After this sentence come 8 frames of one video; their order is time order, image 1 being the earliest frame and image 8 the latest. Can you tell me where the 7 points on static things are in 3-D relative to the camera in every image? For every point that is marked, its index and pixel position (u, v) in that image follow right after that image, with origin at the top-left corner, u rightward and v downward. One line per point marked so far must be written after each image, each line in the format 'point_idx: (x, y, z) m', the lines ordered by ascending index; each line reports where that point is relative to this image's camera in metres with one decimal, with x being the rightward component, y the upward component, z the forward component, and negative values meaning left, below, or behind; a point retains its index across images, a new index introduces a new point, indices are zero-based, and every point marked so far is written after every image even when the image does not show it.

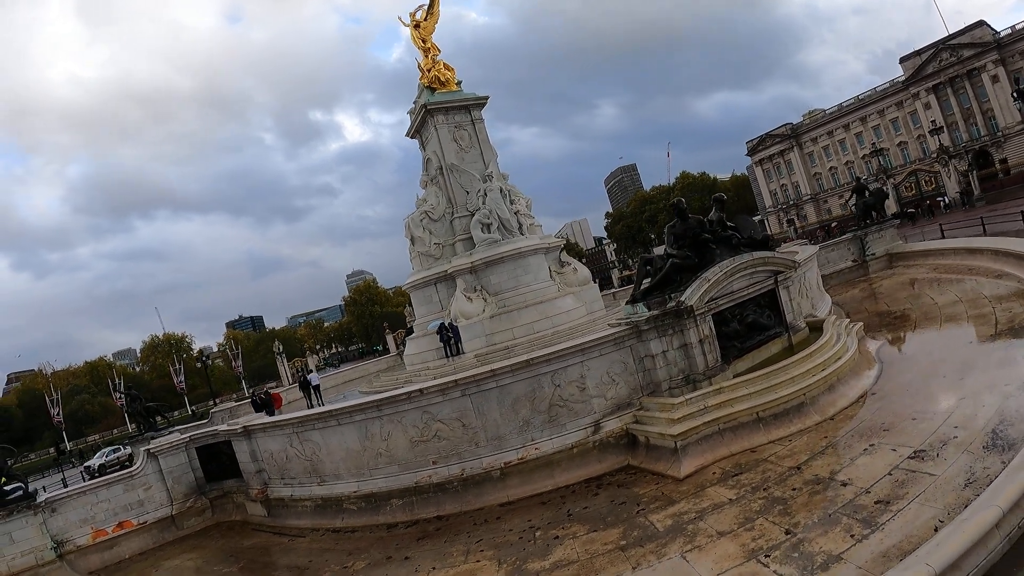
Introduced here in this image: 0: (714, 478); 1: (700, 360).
0: (+2.9, -2.8, +8.1) m
1: (+3.4, -1.3, +10.1) m
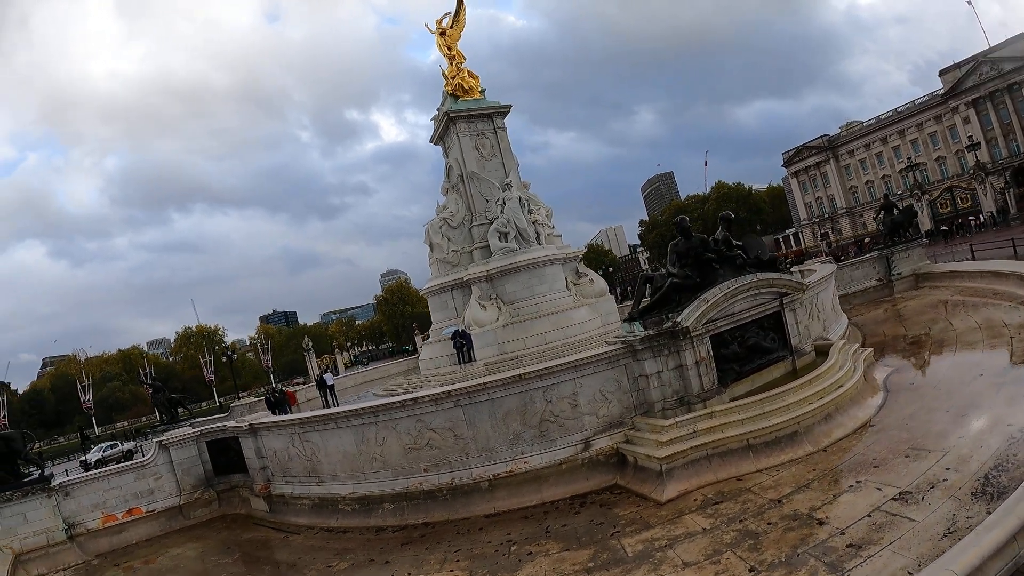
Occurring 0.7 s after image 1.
0: (+2.5, -3.1, +8.0) m
1: (+3.3, -1.7, +10.0) m
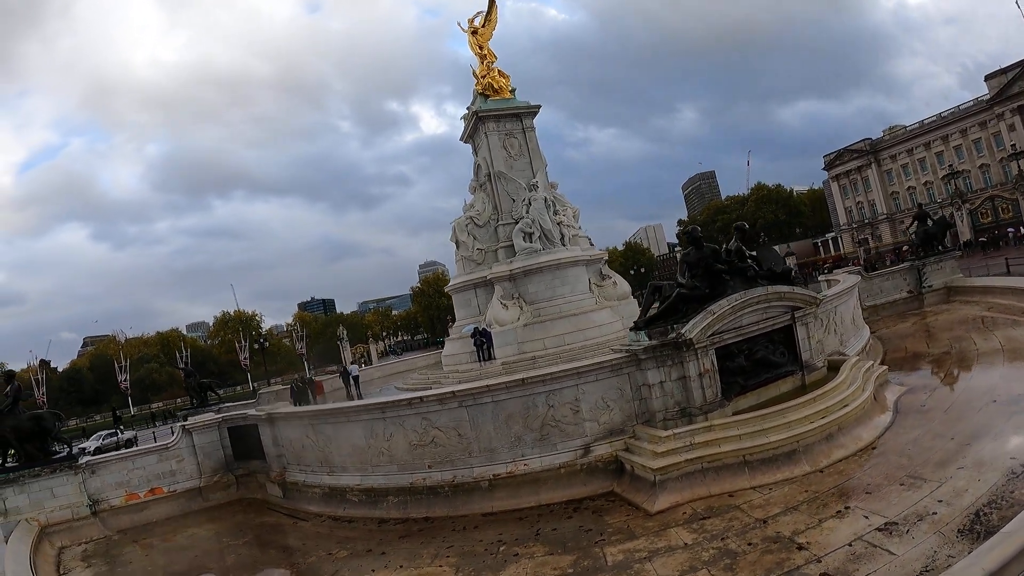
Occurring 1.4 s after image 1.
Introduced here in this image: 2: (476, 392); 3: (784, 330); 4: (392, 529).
0: (+2.4, -3.3, +8.1) m
1: (+3.3, -1.9, +9.9) m
2: (-0.7, -2.0, +10.9) m
3: (+5.5, -0.8, +11.0) m
4: (-2.5, -4.7, +11.3) m
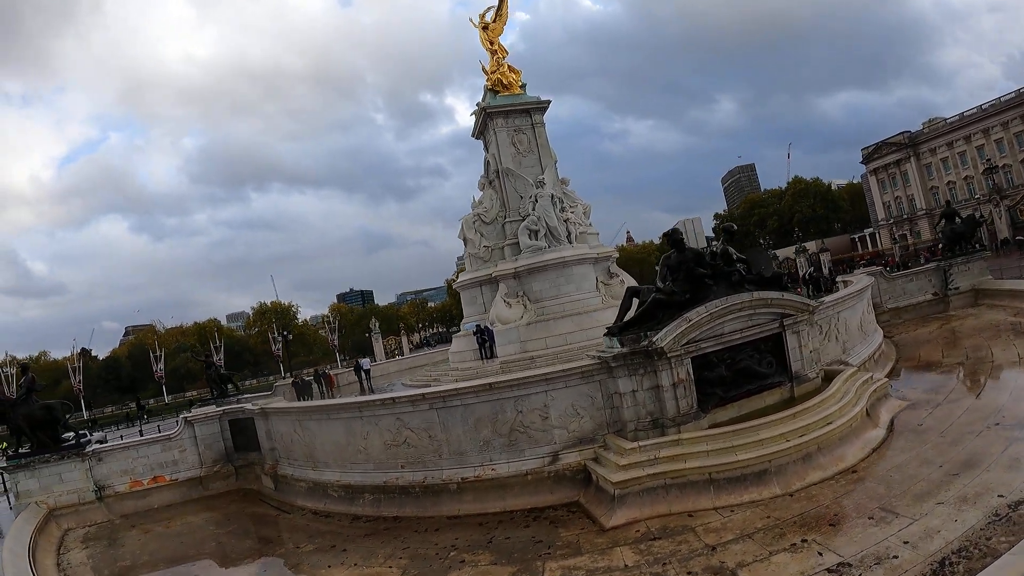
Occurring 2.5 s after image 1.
0: (+1.7, -3.4, +7.8) m
1: (+2.7, -2.0, +9.5) m
2: (-1.3, -2.0, +10.8) m
3: (+5.0, -1.0, +10.5) m
4: (-3.1, -4.7, +11.3) m
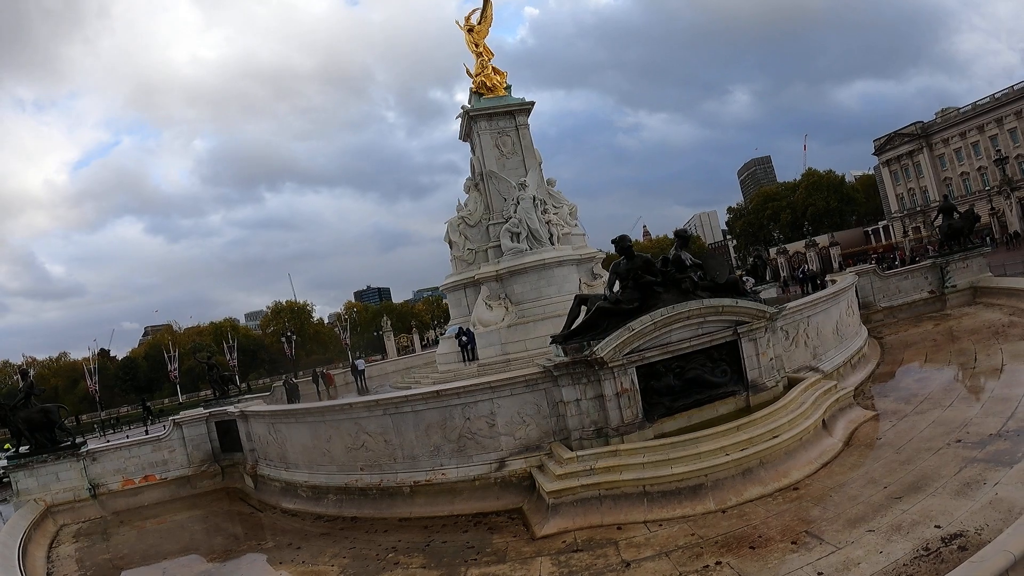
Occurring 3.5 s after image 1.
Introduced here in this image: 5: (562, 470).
0: (+0.6, -3.6, +7.6) m
1: (+1.7, -2.2, +9.4) m
2: (-2.2, -2.2, +10.8) m
3: (+4.0, -1.1, +10.2) m
4: (-4.0, -4.9, +11.4) m
5: (+0.8, -2.9, +8.8) m
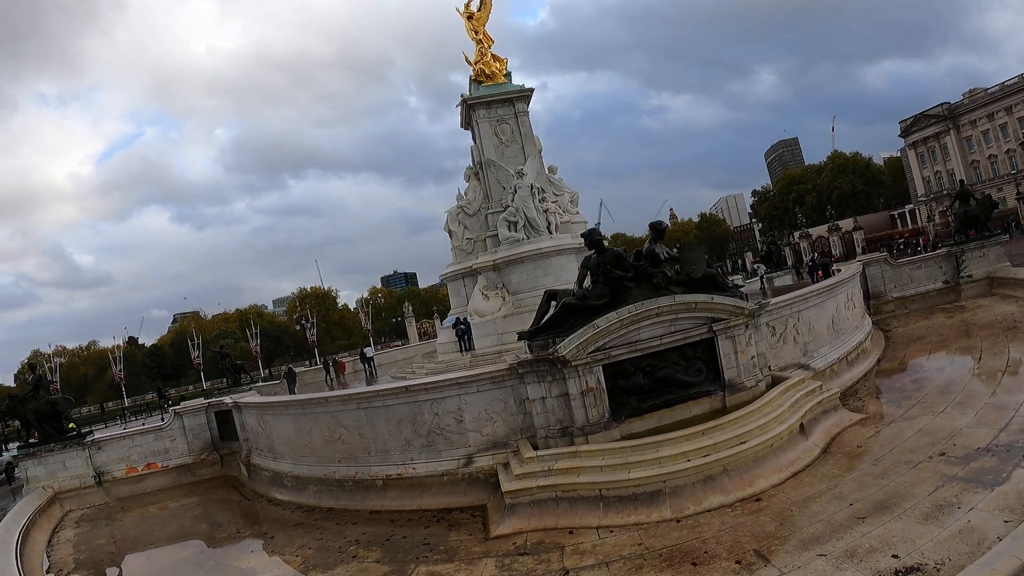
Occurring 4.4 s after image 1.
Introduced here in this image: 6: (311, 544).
0: (-0.1, -3.6, +7.5) m
1: (+1.1, -2.1, +9.2) m
2: (-2.8, -2.1, +10.8) m
3: (+3.4, -1.0, +9.9) m
4: (-4.5, -4.8, +11.6) m
5: (+0.1, -2.9, +8.6) m
6: (-3.5, -4.5, +9.6) m
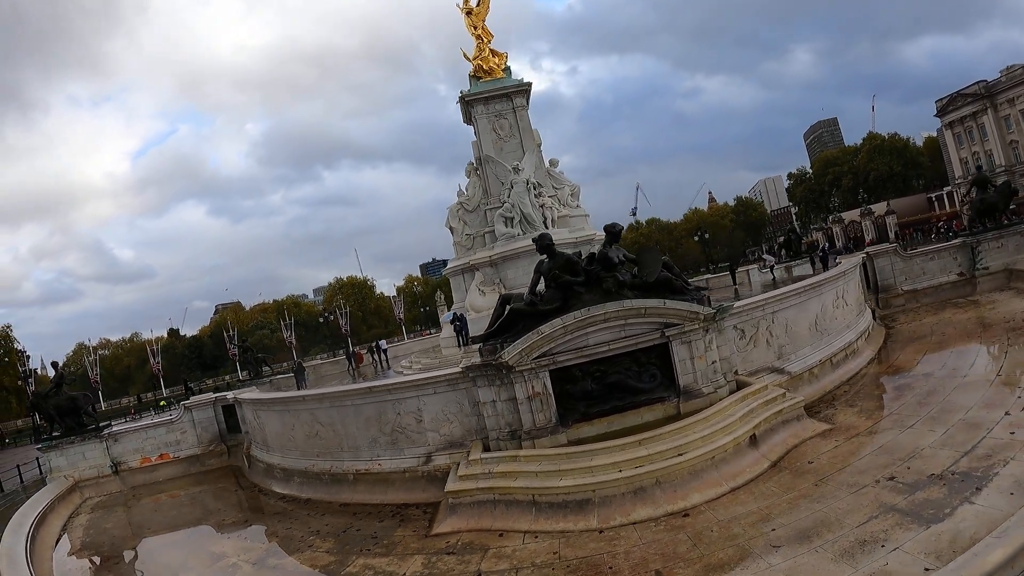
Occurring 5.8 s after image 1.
0: (-1.1, -3.7, +7.8) m
1: (+0.3, -2.2, +9.3) m
2: (-3.5, -2.2, +11.2) m
3: (+2.6, -1.1, +9.8) m
4: (-5.1, -4.8, +12.2) m
5: (-0.8, -3.0, +8.9) m
6: (-4.3, -4.6, +10.2) m
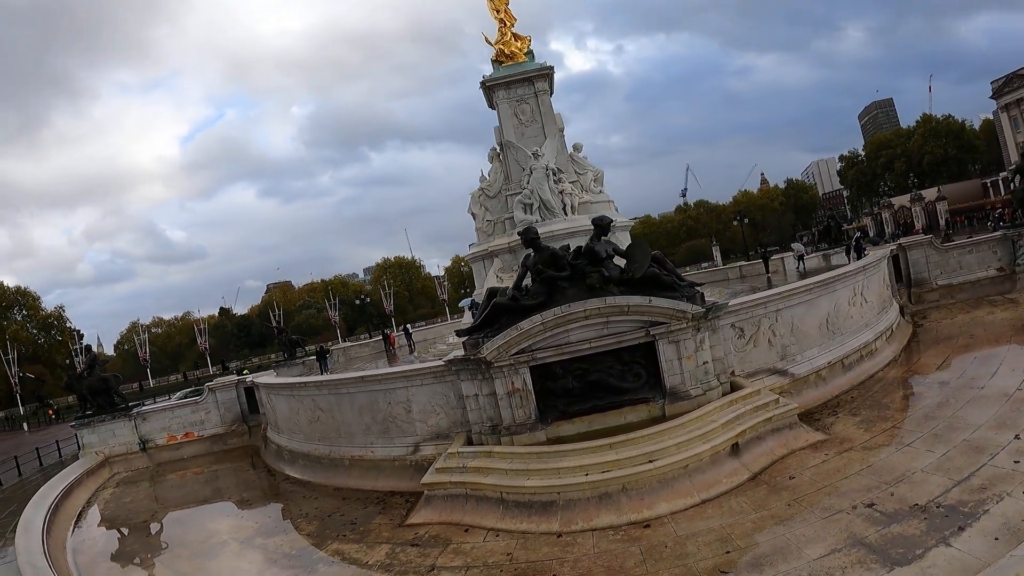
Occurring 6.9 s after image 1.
0: (-1.6, -3.7, +8.0) m
1: (-0.1, -2.1, +9.3) m
2: (-3.7, -2.0, +11.5) m
3: (+2.3, -1.0, +9.6) m
4: (-5.2, -4.6, +12.7) m
5: (-1.1, -2.9, +9.0) m
6: (-4.6, -4.4, +10.6) m
